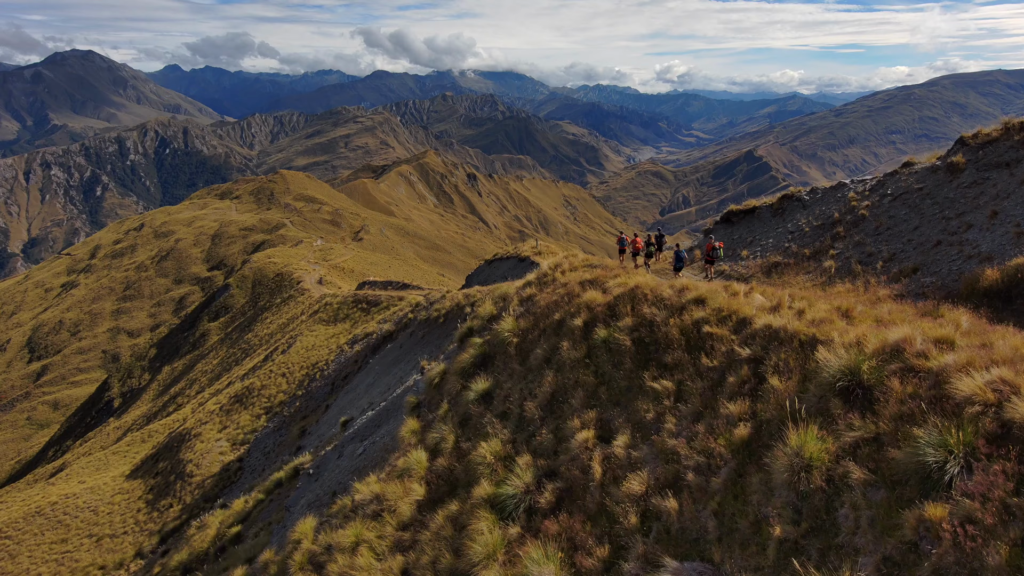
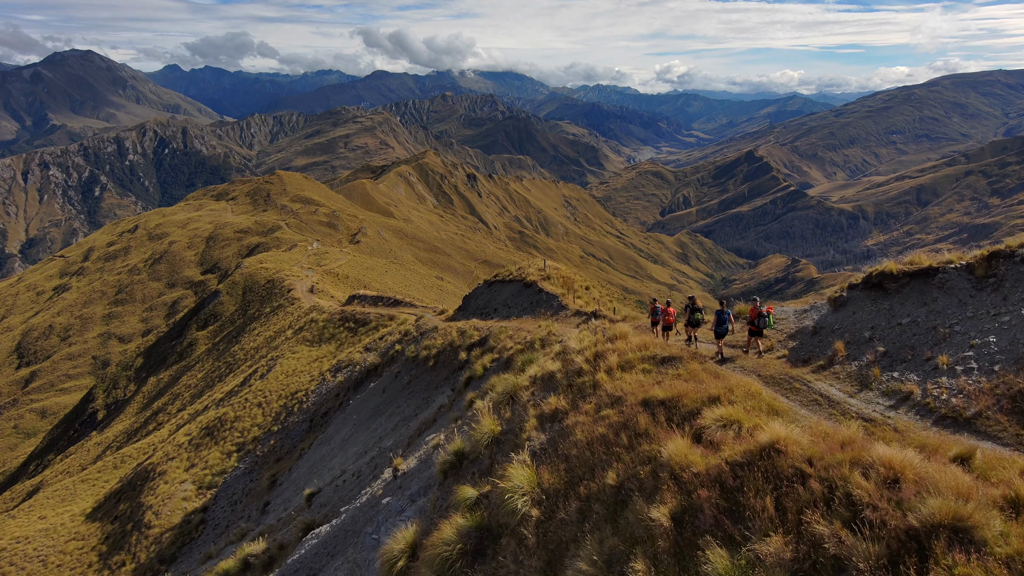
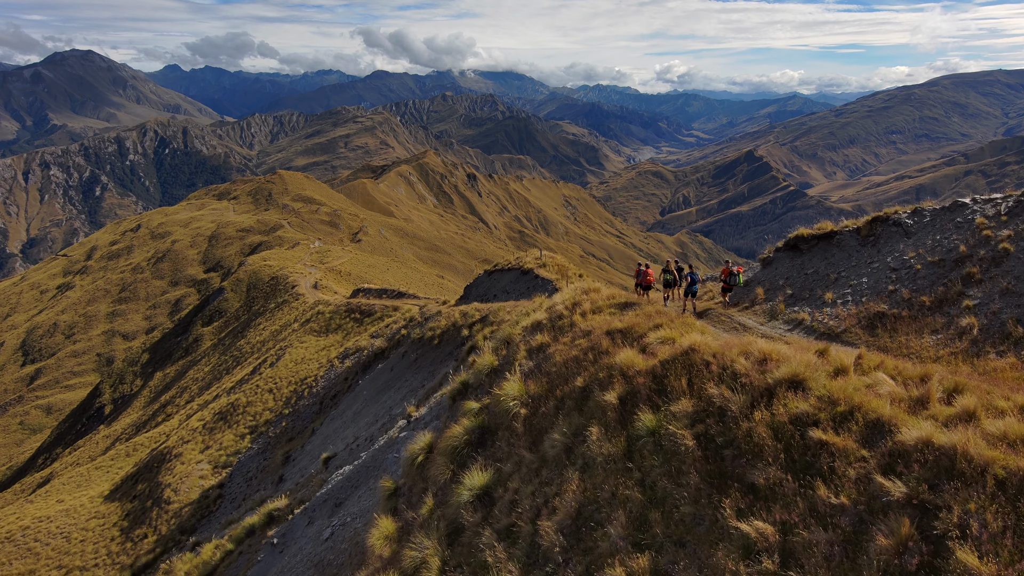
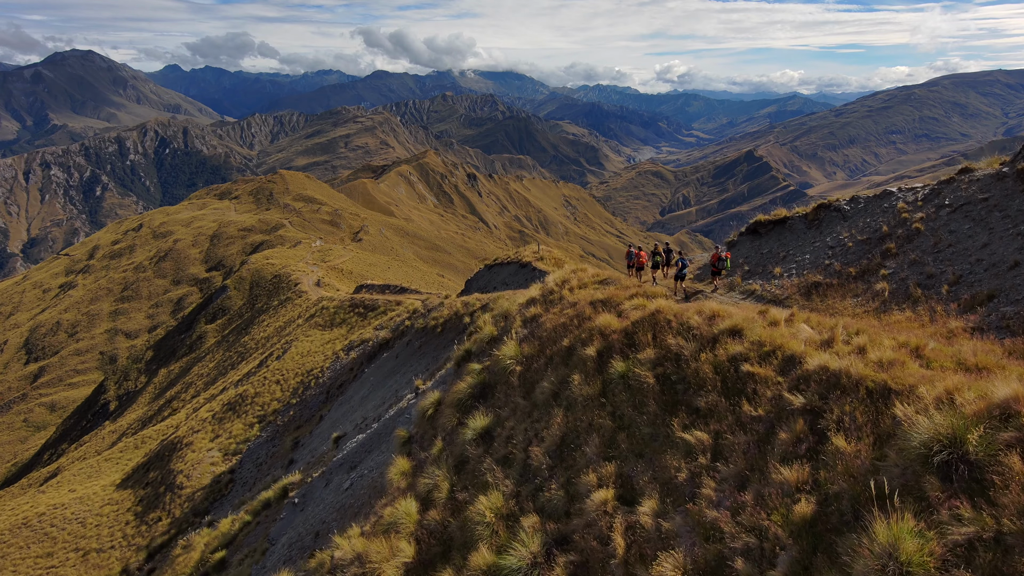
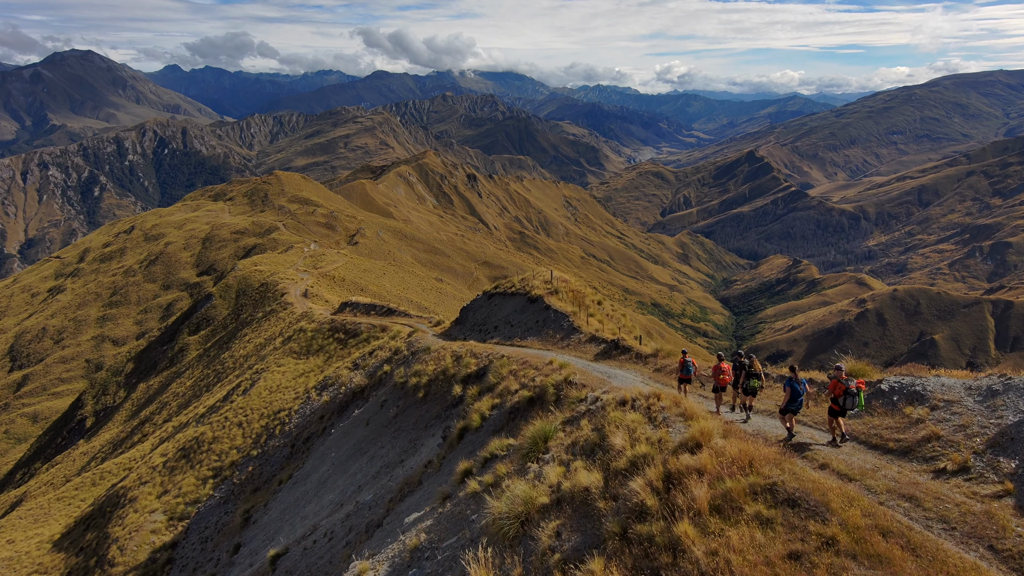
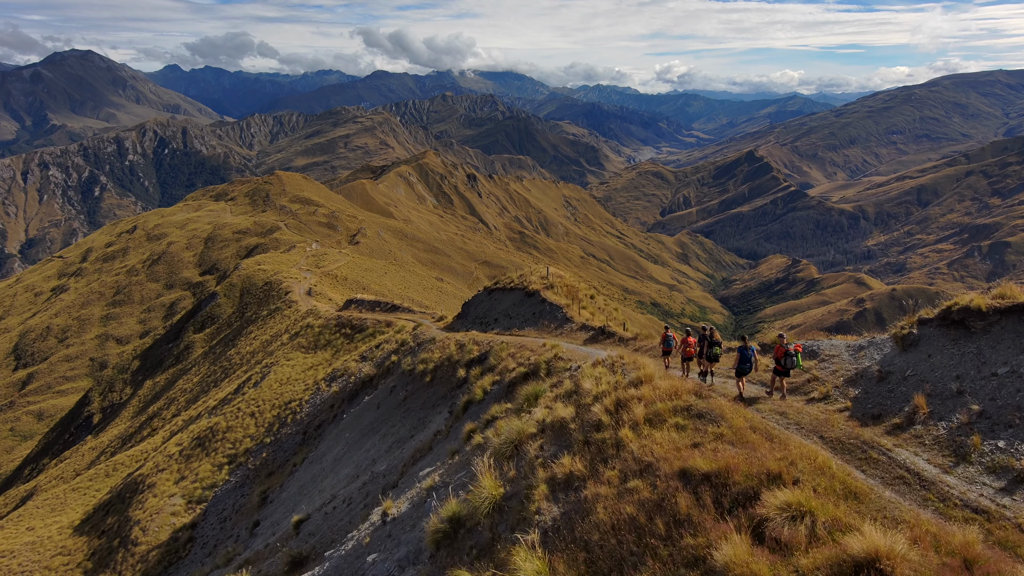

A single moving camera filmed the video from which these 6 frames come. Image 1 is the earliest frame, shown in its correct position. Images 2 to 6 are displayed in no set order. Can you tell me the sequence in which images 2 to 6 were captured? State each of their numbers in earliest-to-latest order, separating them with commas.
4, 3, 2, 6, 5
